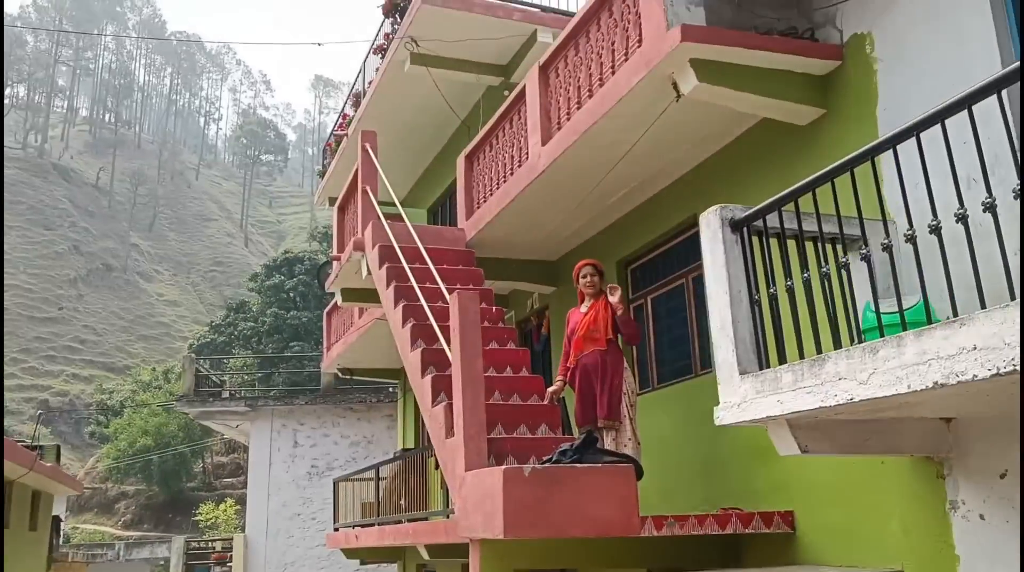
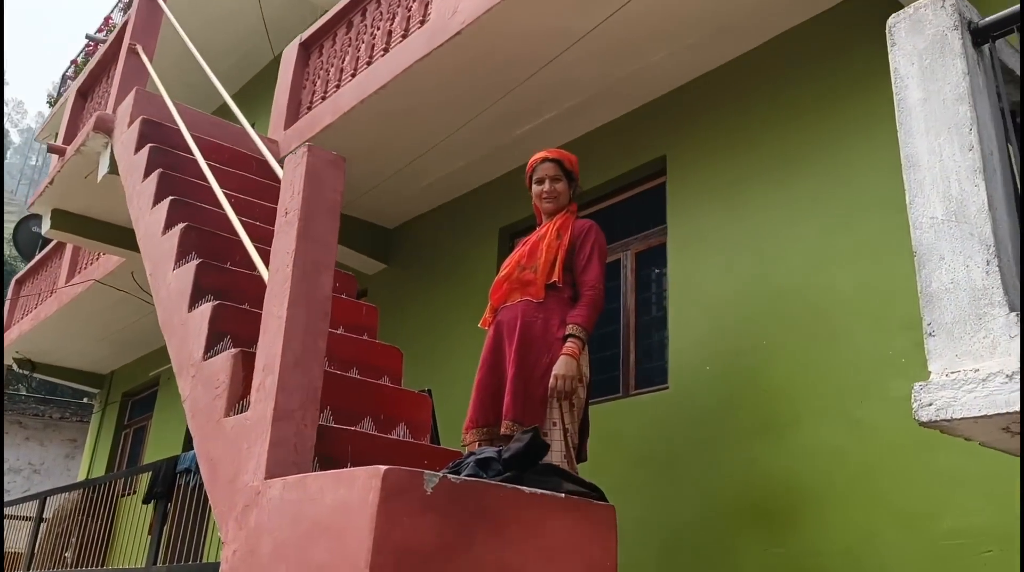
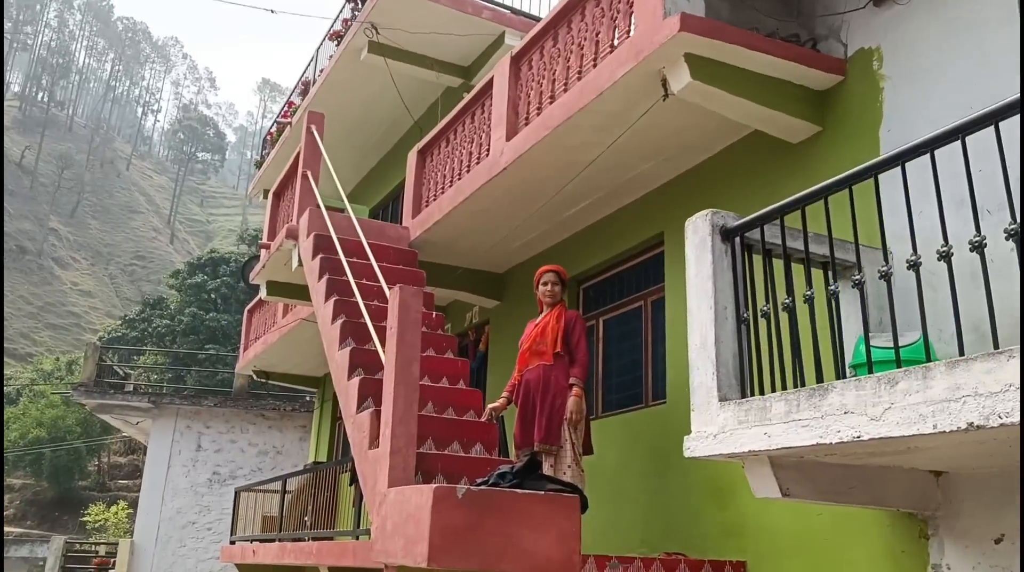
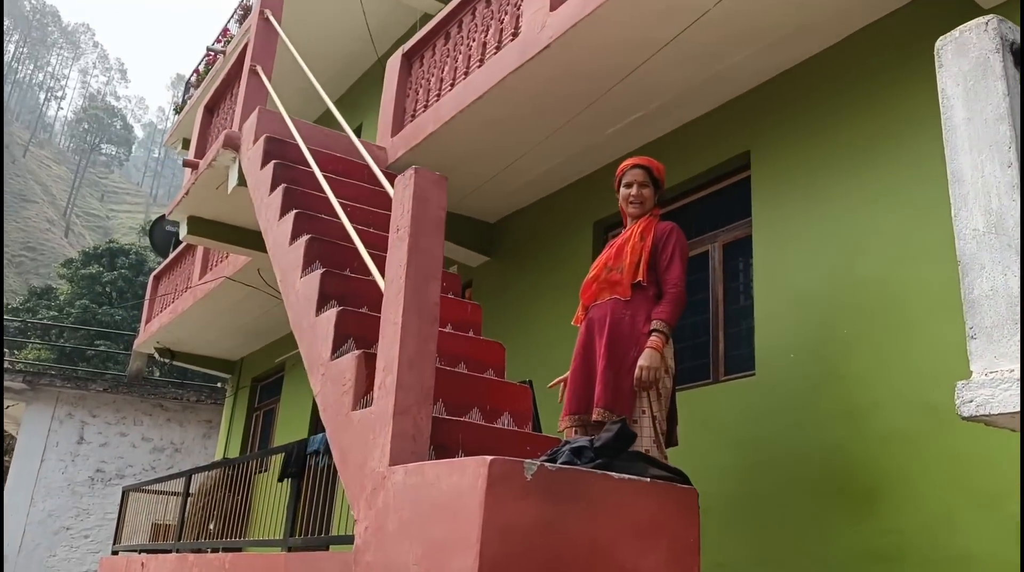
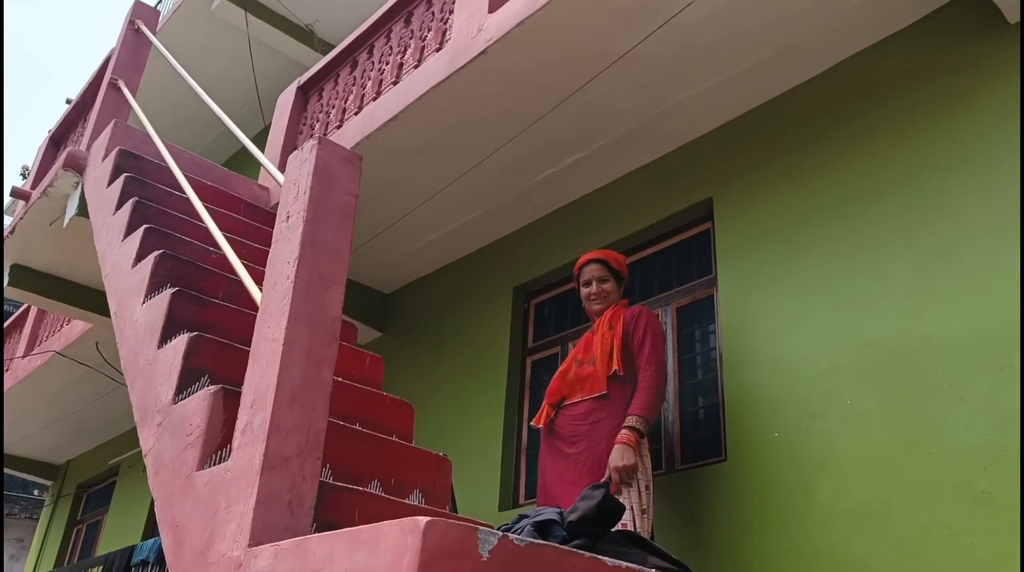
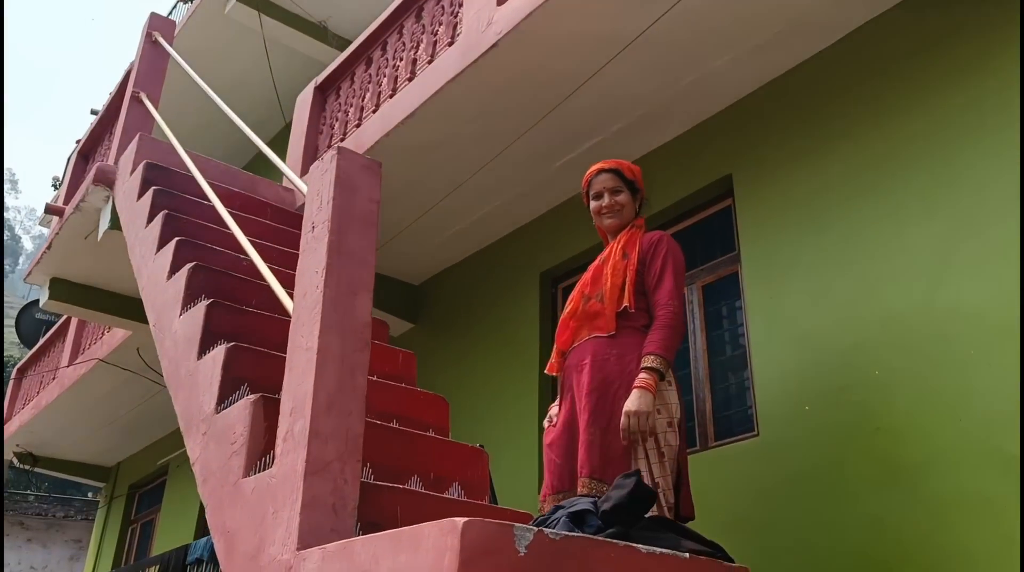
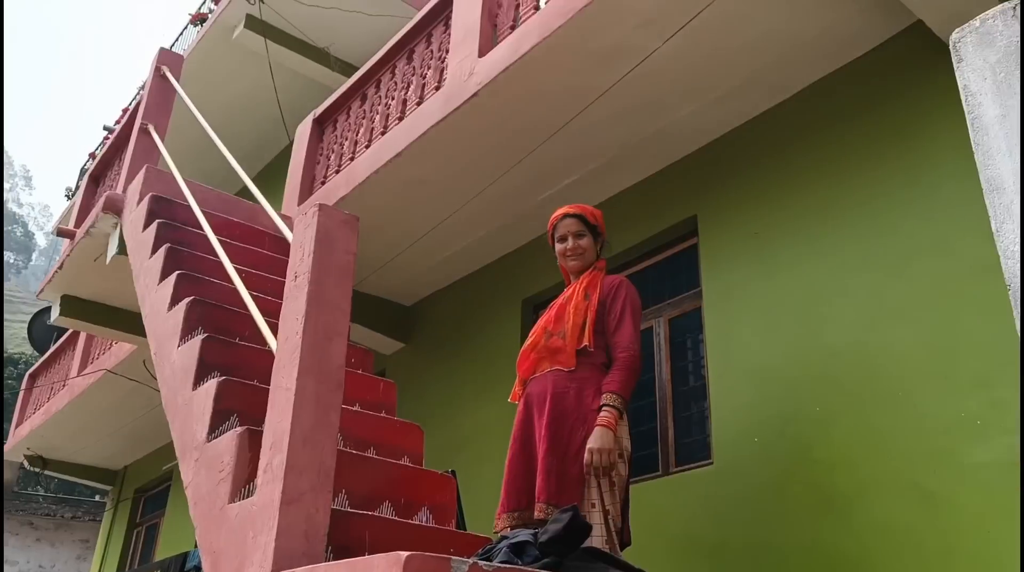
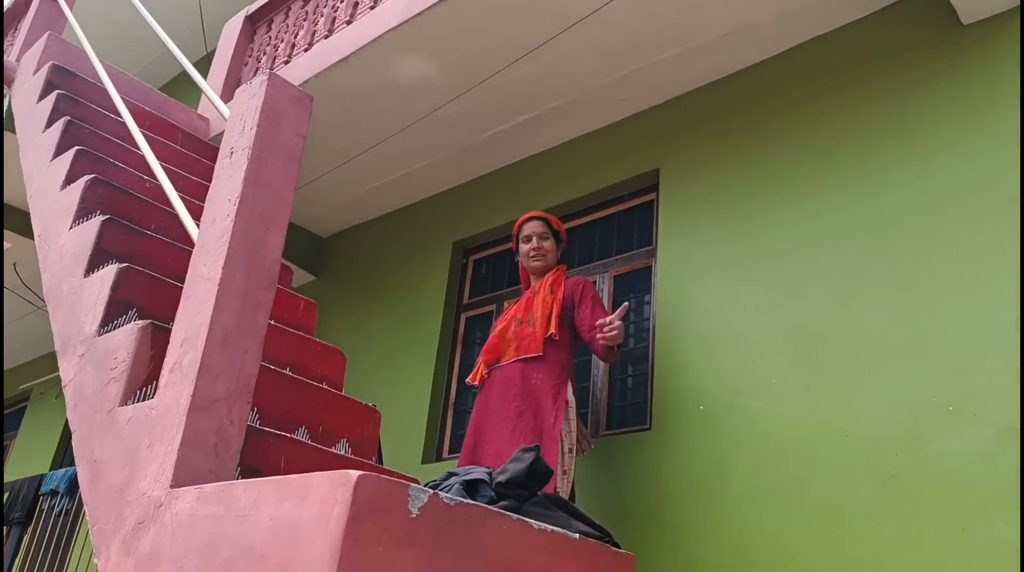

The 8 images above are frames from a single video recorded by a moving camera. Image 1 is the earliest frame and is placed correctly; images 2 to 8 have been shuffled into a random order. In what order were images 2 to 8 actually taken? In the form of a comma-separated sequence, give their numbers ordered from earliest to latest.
3, 4, 2, 7, 6, 5, 8
